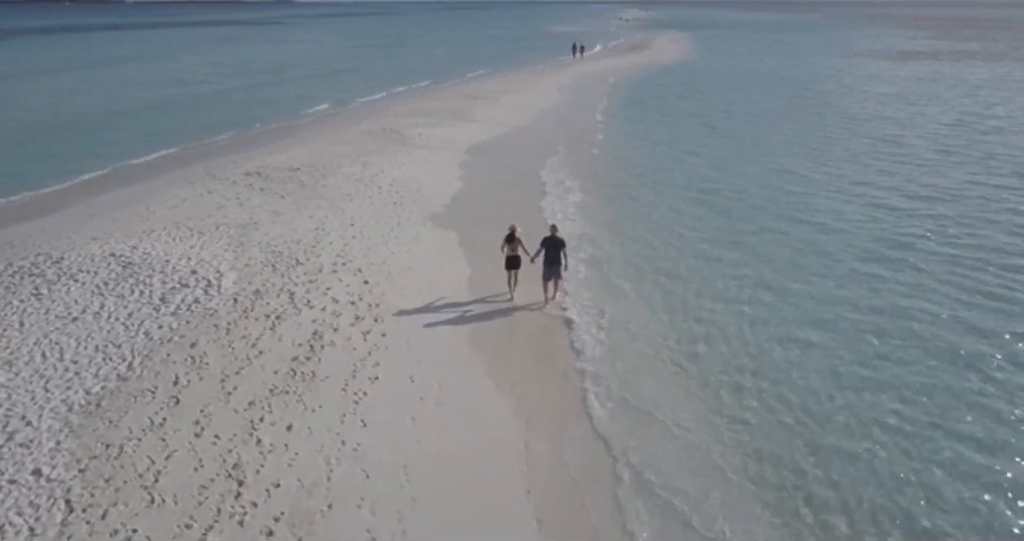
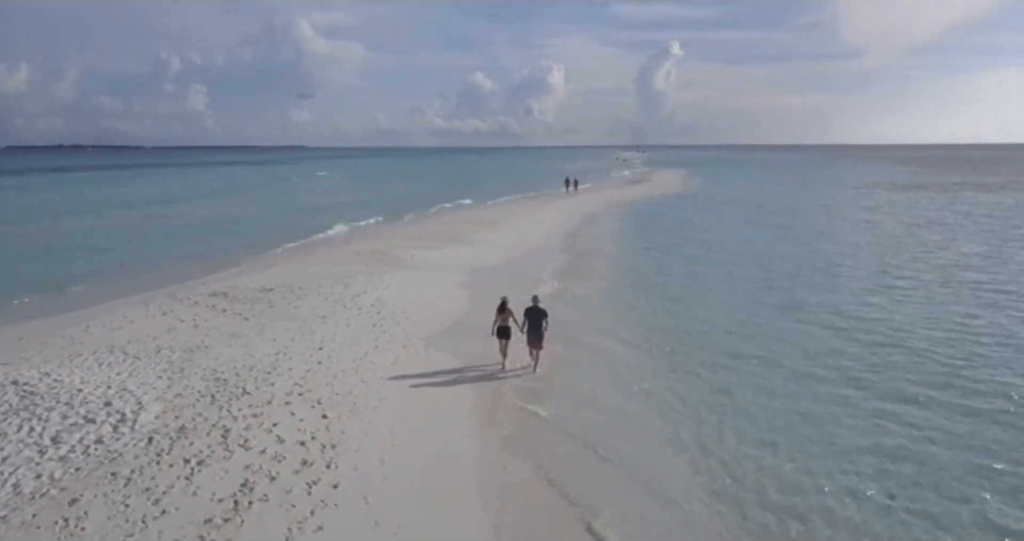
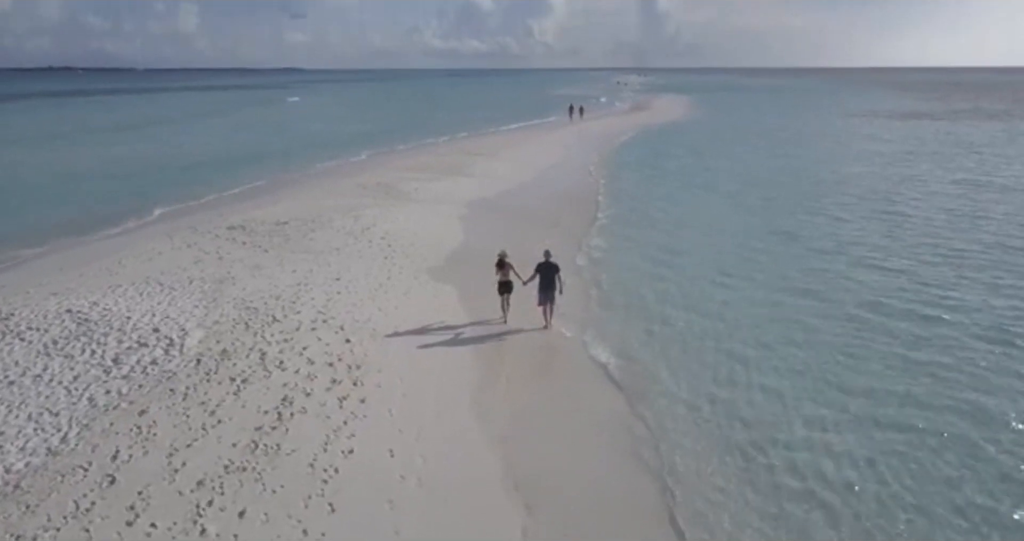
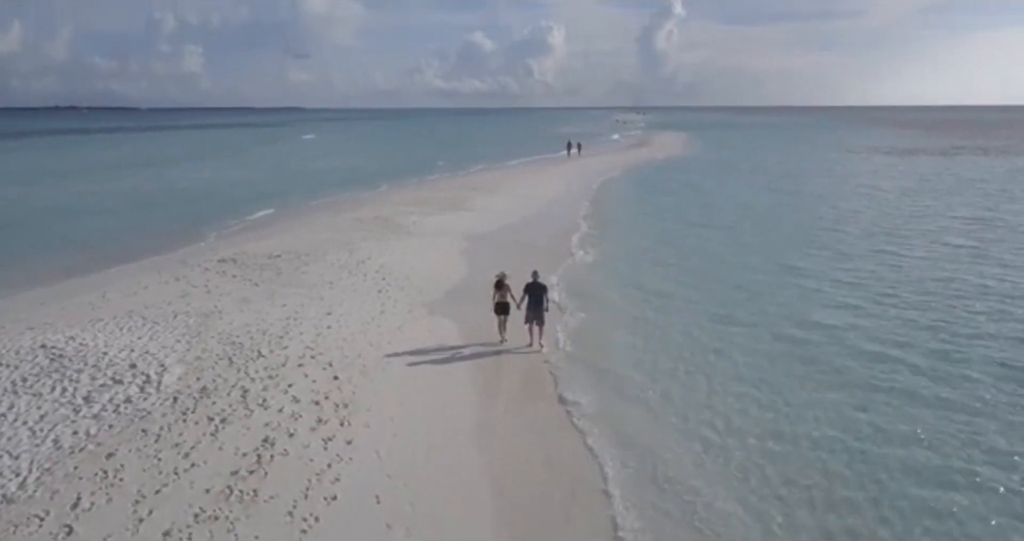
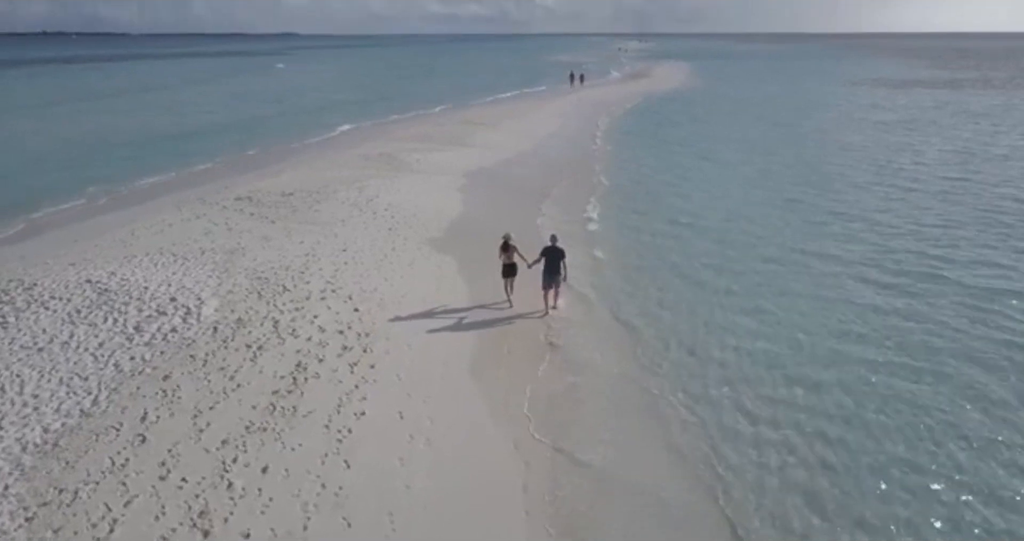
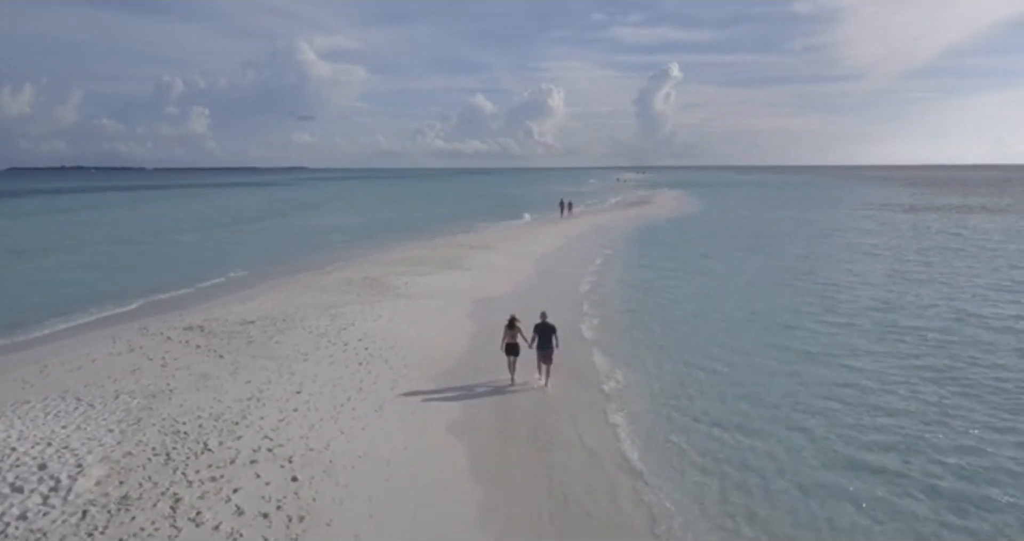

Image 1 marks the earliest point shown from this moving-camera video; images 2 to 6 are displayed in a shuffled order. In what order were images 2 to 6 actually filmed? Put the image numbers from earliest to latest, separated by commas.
5, 3, 4, 2, 6
